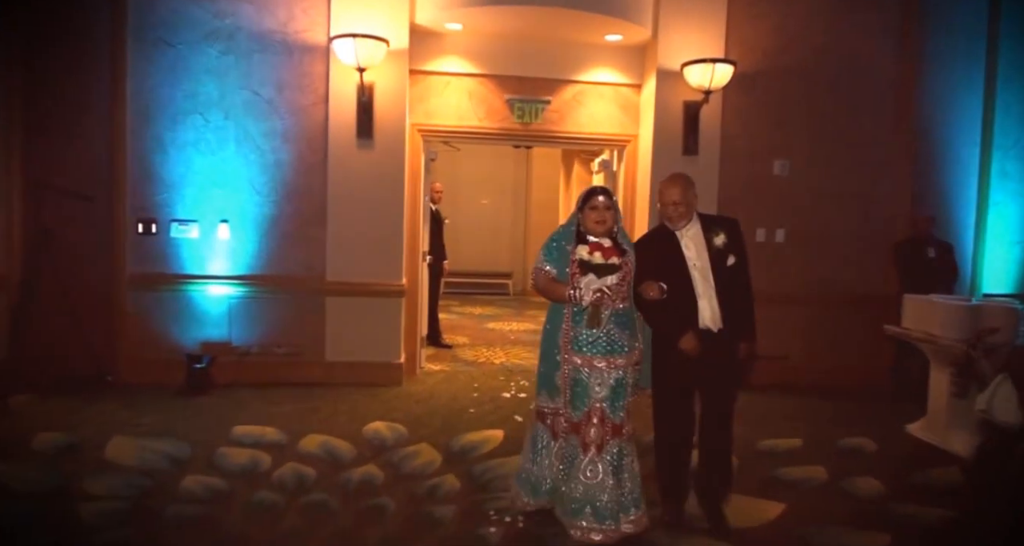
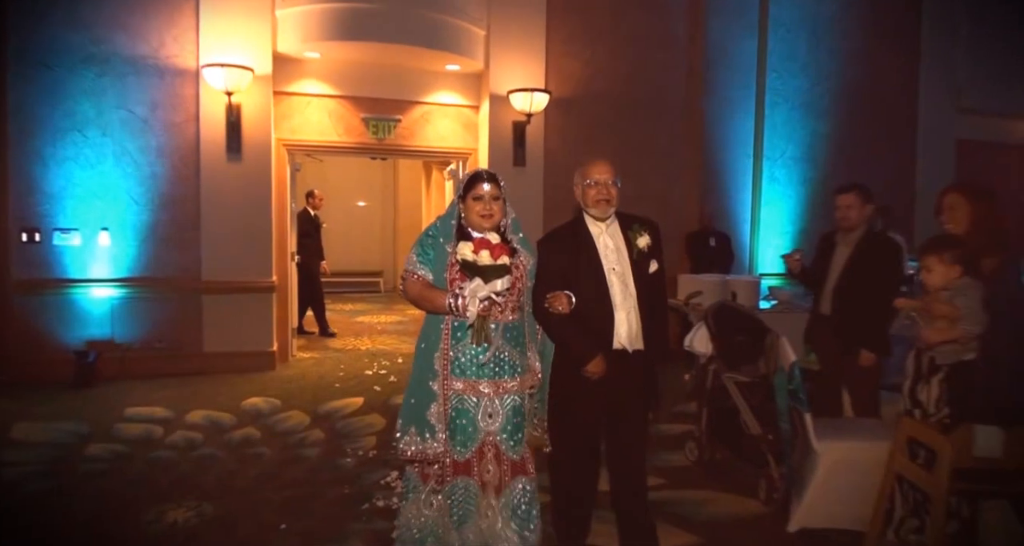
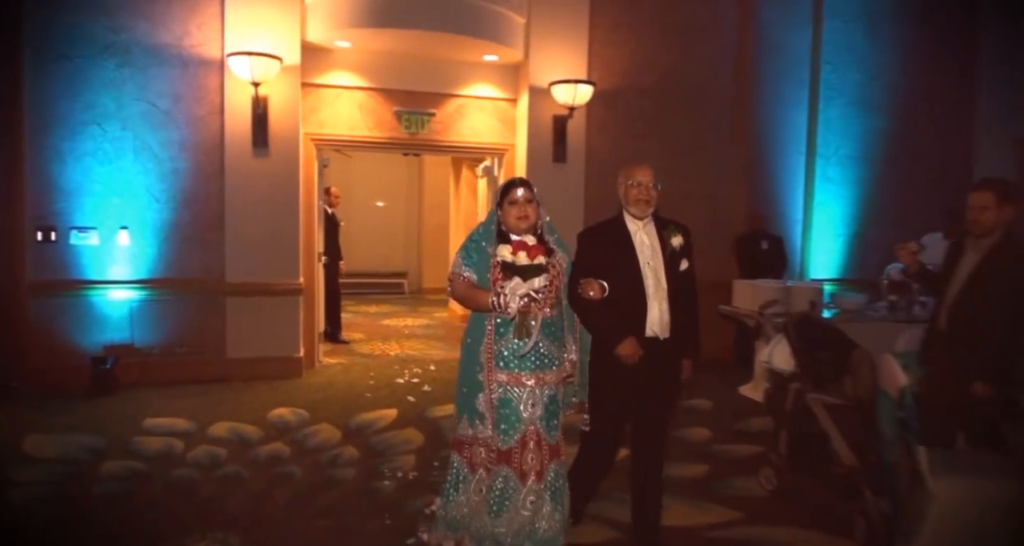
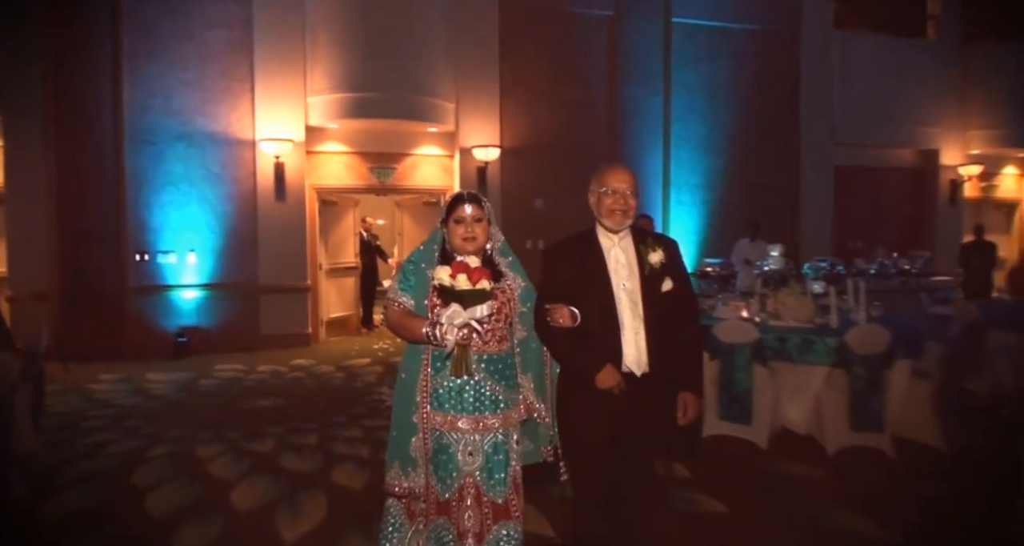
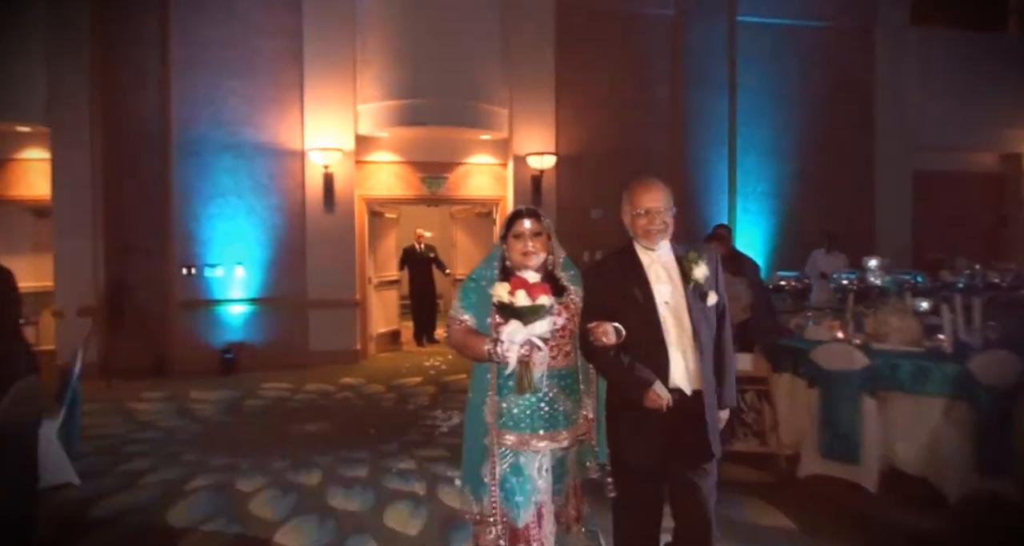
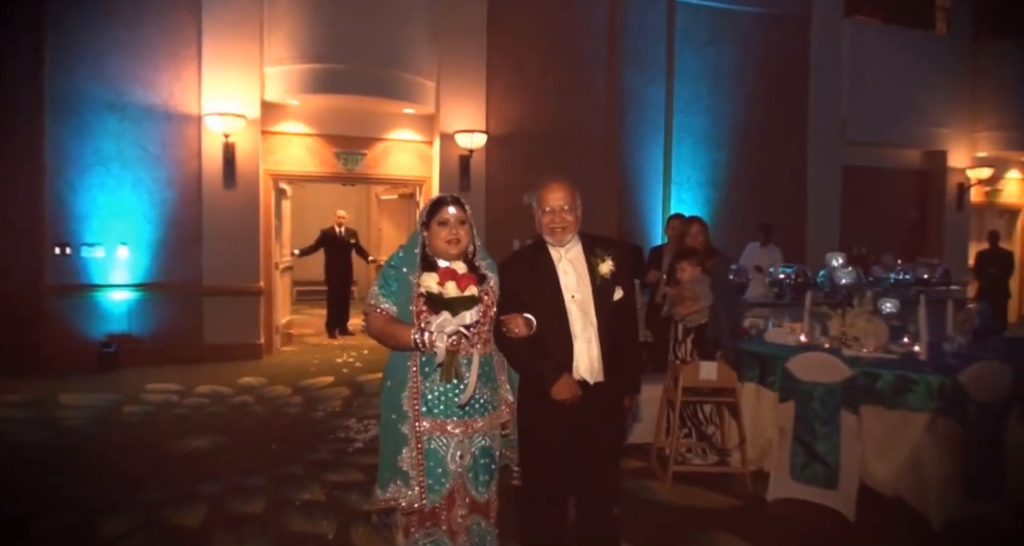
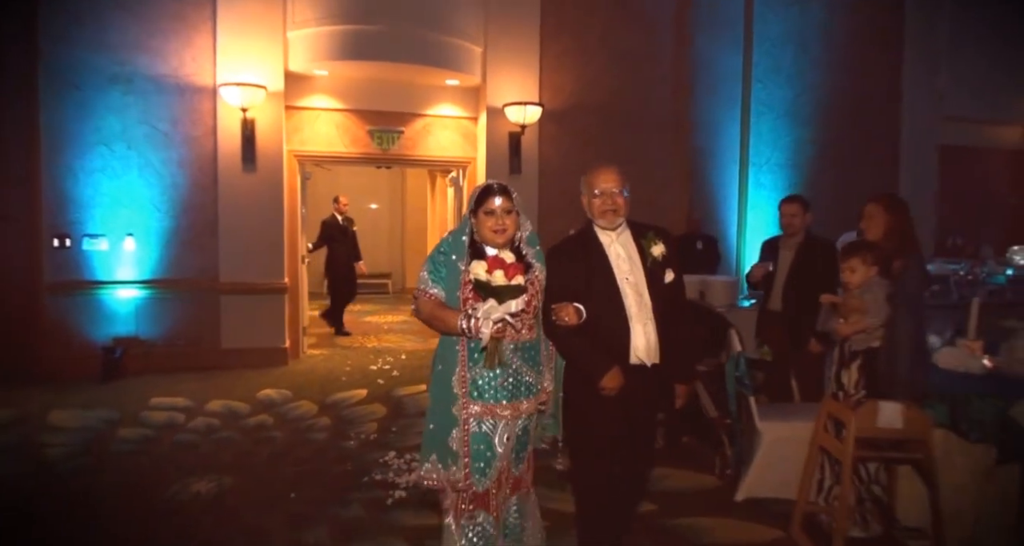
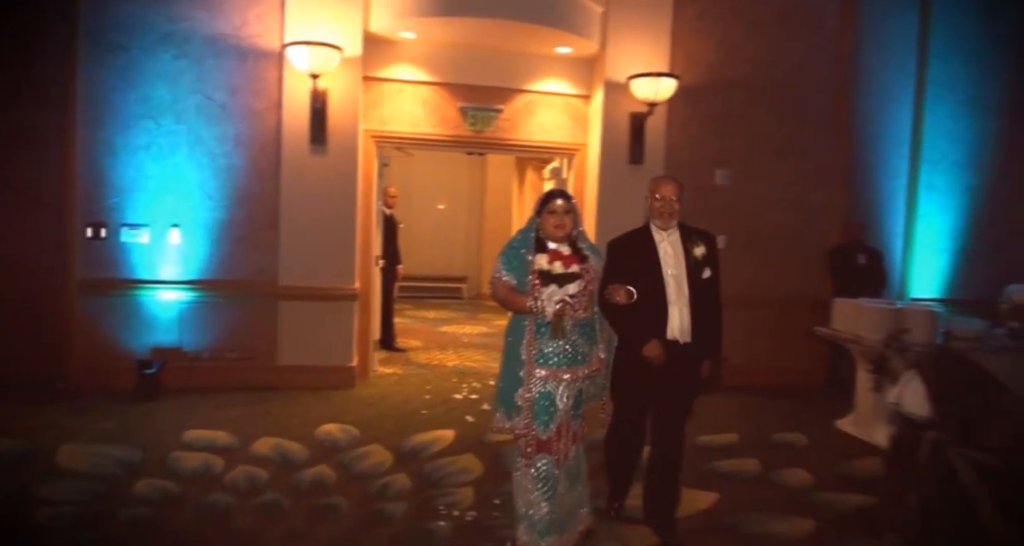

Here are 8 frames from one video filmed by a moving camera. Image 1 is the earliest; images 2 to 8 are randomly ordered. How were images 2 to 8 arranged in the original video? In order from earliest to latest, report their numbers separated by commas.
8, 3, 2, 7, 6, 5, 4
